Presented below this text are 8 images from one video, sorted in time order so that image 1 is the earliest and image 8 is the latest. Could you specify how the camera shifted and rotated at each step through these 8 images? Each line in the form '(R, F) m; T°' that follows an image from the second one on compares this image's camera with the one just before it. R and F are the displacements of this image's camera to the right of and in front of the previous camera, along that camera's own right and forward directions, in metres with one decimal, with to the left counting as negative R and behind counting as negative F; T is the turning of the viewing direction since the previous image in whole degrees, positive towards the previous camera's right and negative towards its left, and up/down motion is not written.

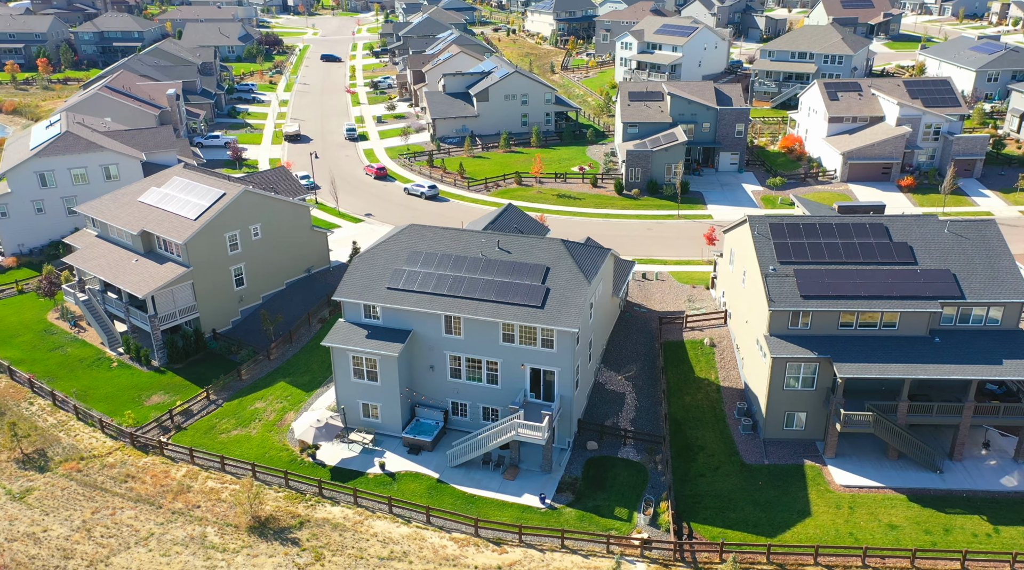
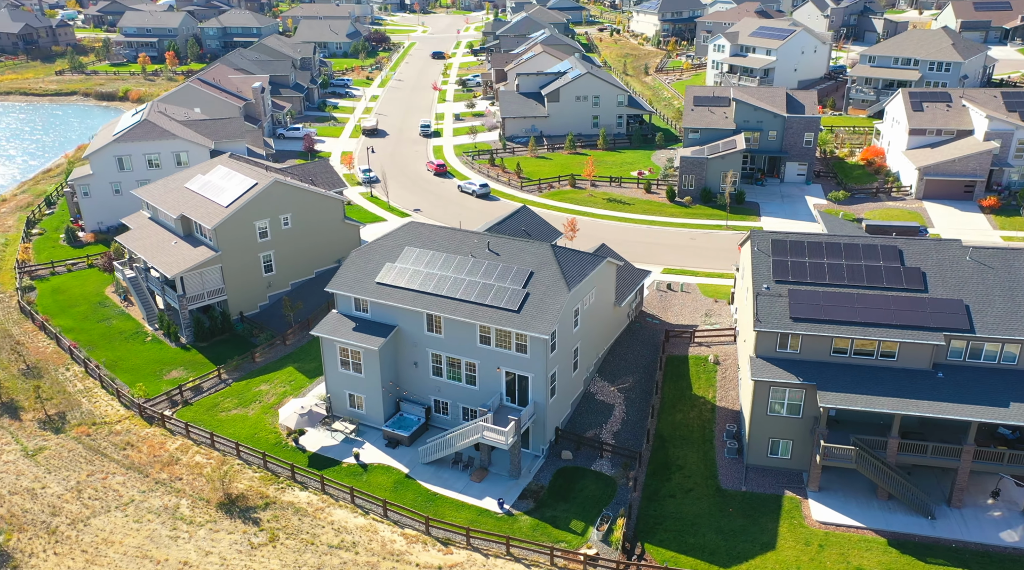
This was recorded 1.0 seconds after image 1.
(+5.5, +0.5) m; -8°
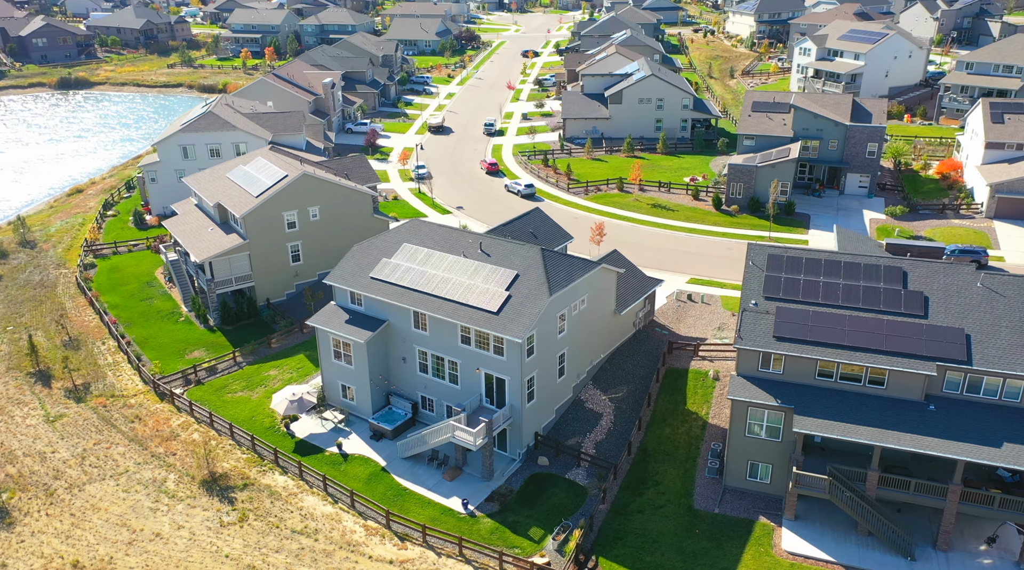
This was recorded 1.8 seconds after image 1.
(+4.8, +0.4) m; -7°
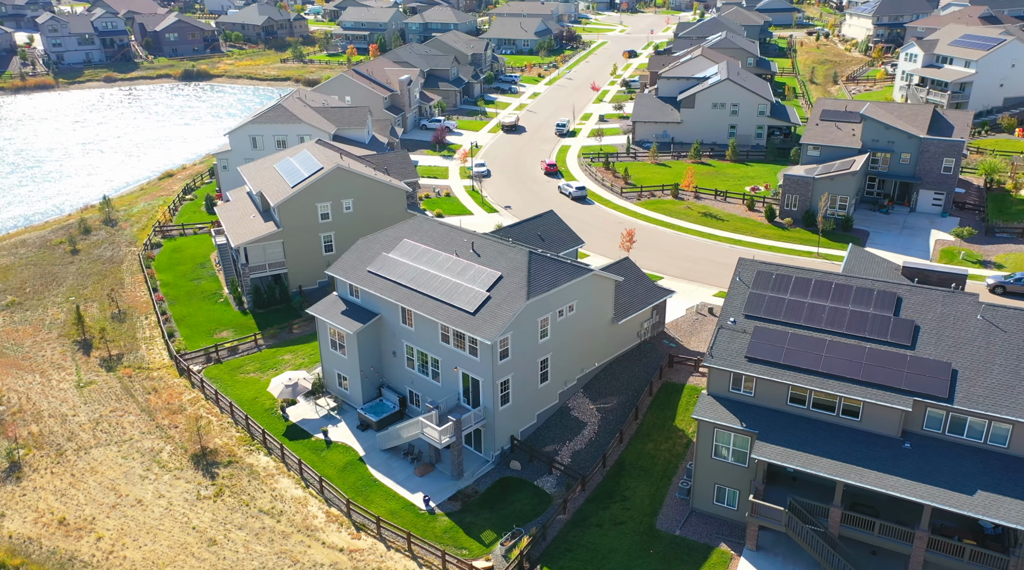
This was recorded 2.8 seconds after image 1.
(+5.4, +0.5) m; -8°
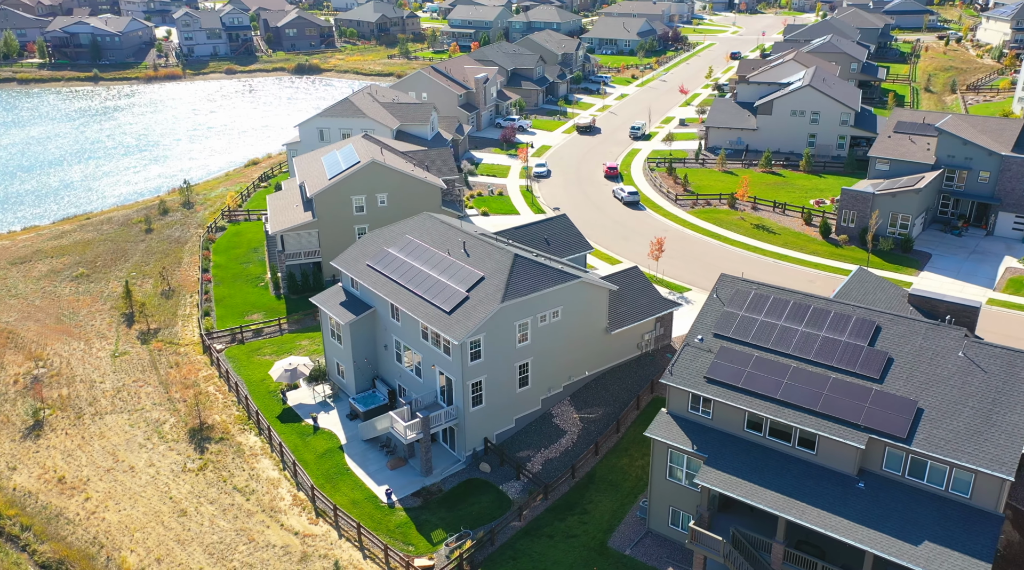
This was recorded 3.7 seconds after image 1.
(+5.5, +0.6) m; -8°
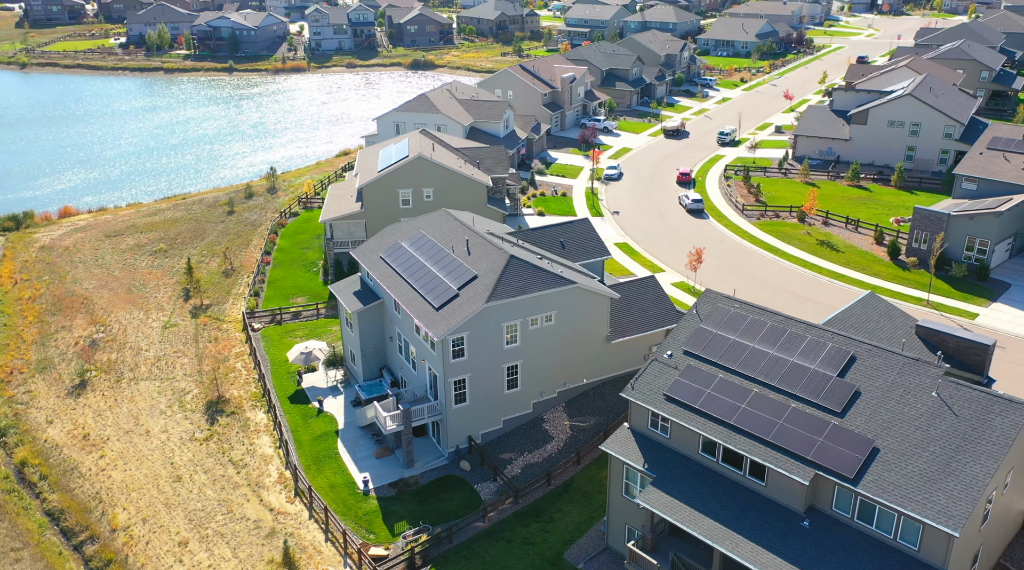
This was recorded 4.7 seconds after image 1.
(+5.5, +0.6) m; -9°
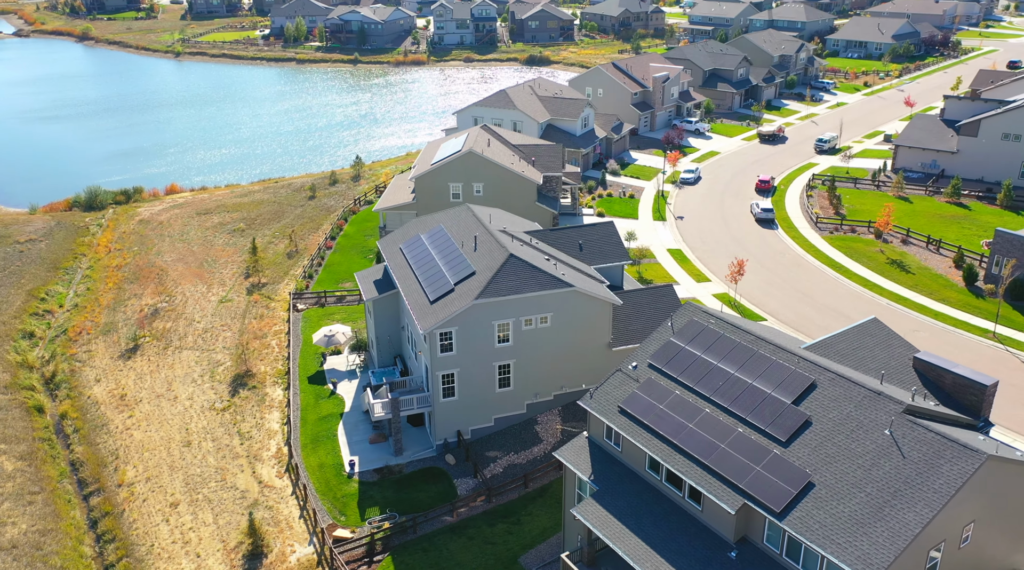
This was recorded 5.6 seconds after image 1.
(+5.5, +0.6) m; -9°
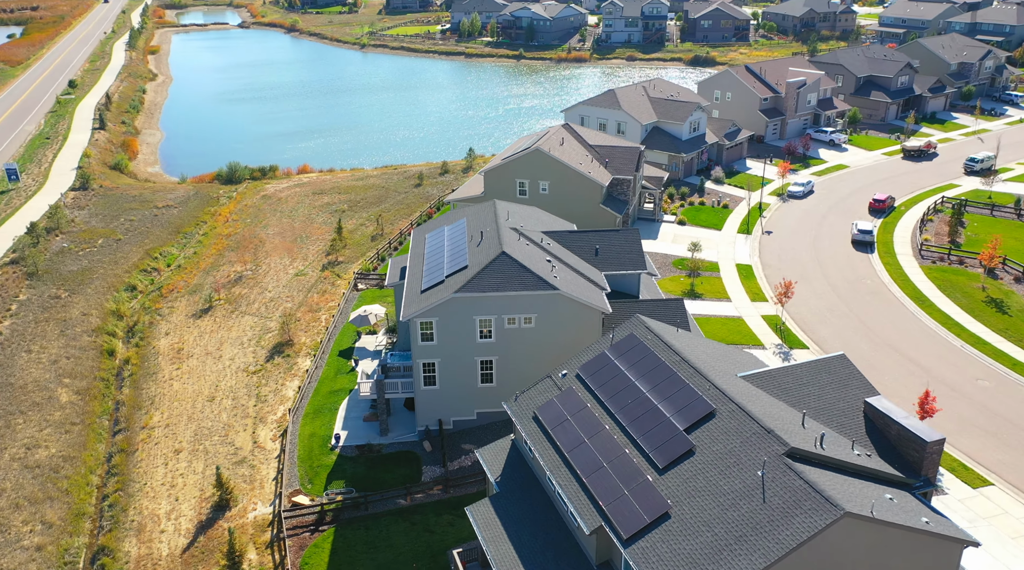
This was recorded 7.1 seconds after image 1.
(+7.9, +0.9) m; -13°
